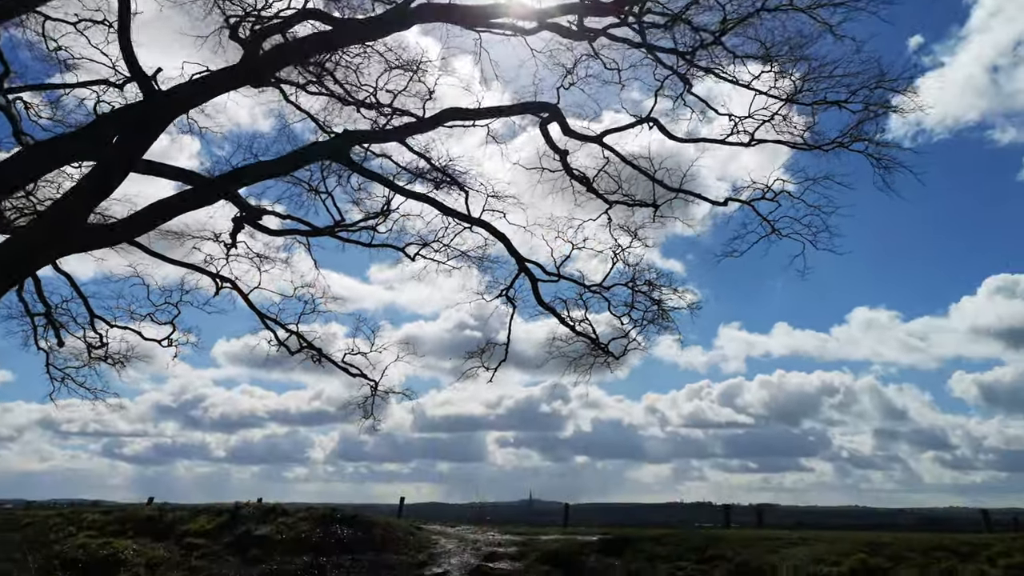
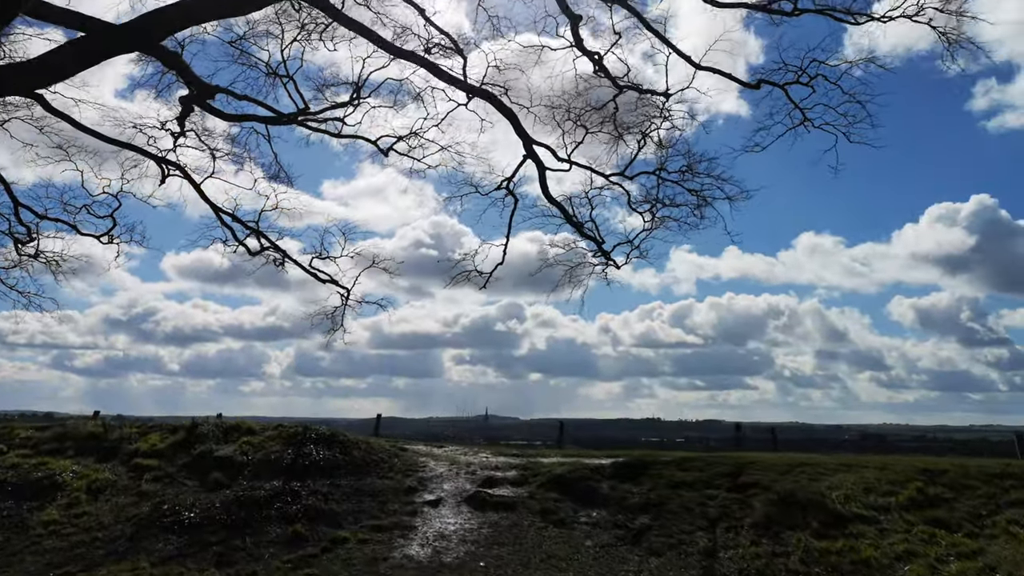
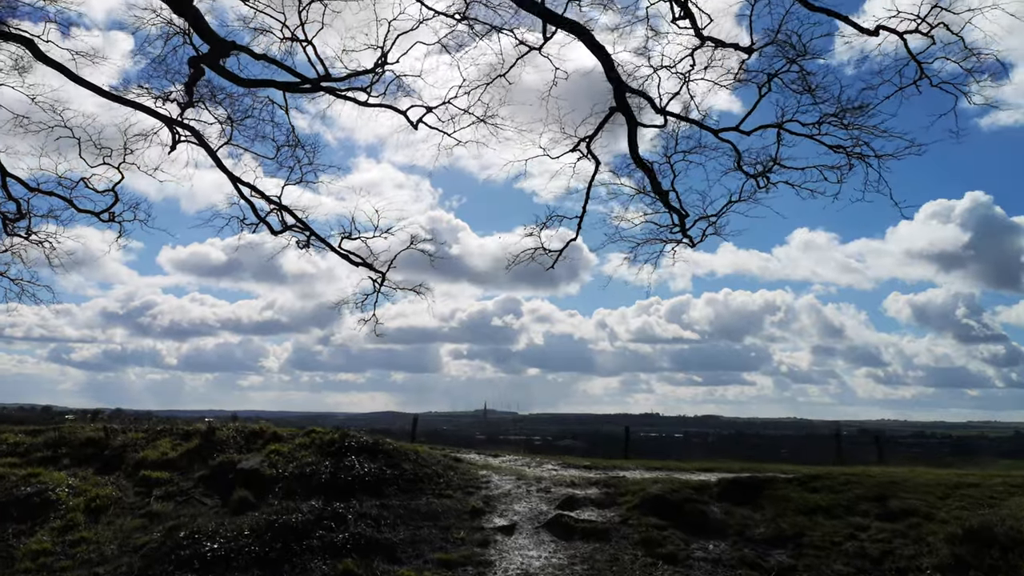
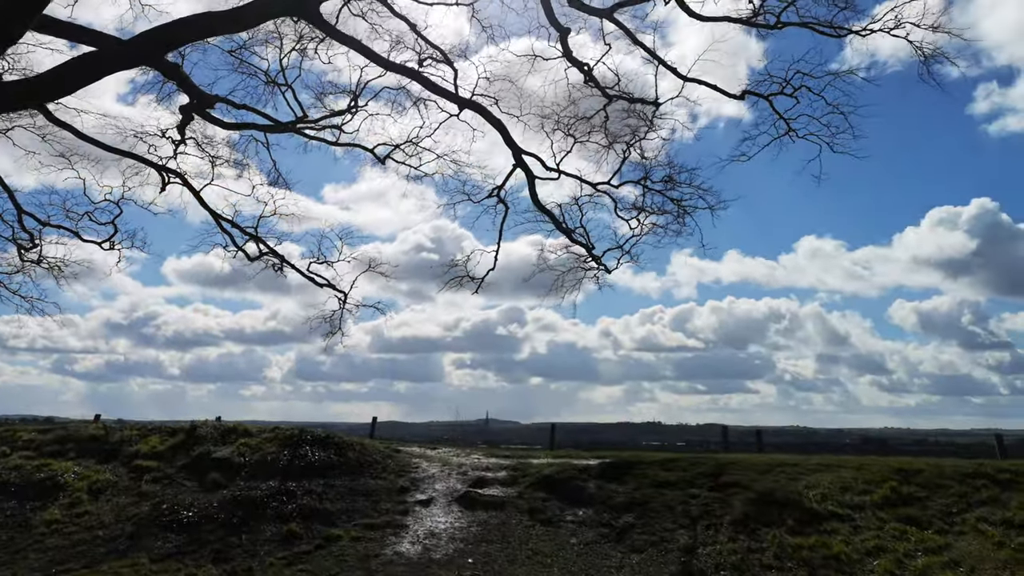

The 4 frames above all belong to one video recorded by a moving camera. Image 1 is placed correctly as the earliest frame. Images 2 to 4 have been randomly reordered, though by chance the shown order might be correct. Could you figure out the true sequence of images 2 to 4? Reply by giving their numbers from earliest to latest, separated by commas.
4, 2, 3
